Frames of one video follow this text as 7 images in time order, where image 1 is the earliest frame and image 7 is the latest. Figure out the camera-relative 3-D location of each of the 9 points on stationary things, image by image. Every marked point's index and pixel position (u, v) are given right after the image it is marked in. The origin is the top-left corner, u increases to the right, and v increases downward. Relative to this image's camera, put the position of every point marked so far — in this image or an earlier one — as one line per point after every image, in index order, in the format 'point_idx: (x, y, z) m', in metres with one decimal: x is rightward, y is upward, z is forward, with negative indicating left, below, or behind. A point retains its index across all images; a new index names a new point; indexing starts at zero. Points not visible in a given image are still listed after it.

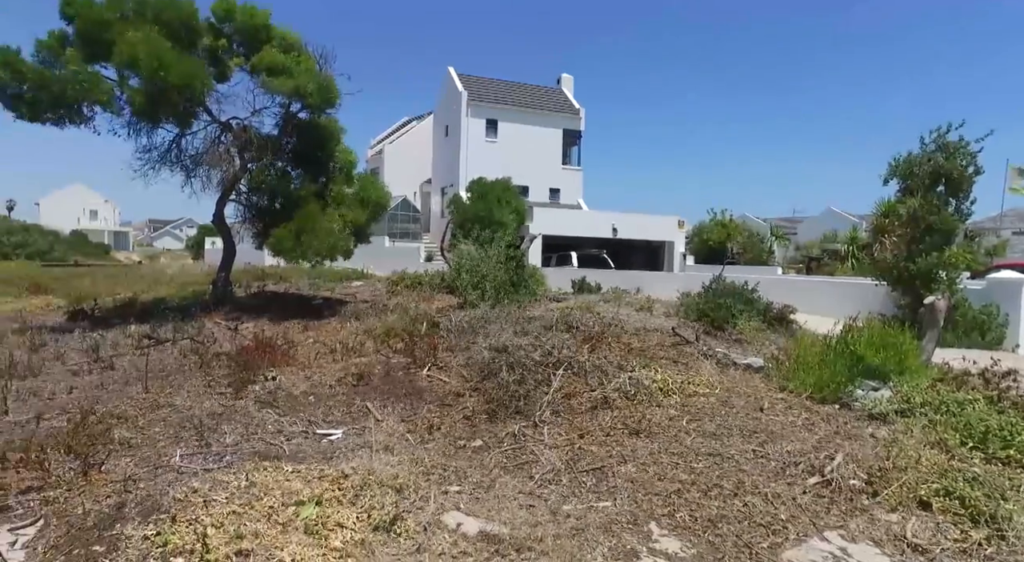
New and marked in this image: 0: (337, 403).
0: (-1.4, -1.0, +5.1) m
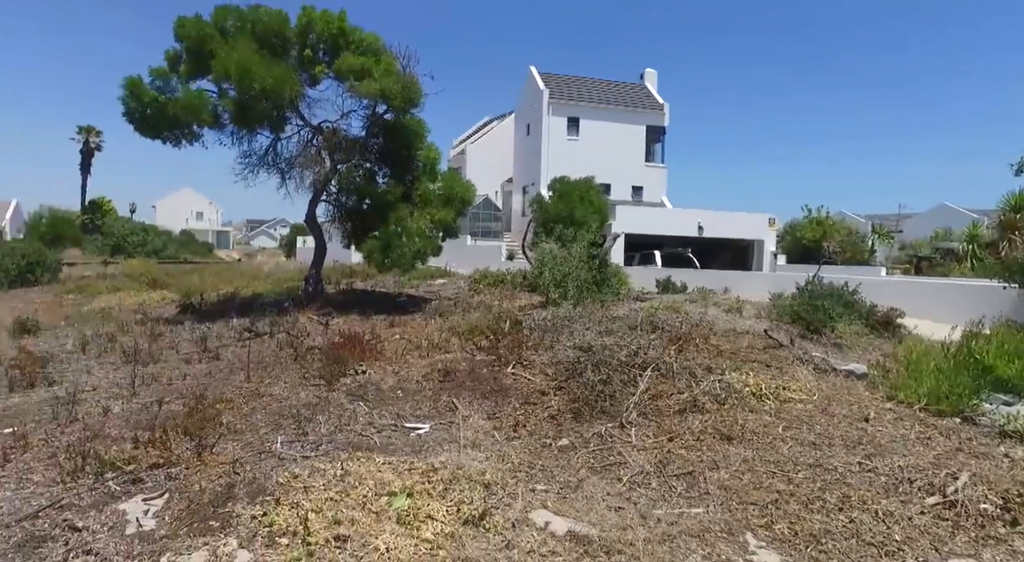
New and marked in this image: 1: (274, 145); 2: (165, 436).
0: (-0.7, -1.0, +5.2) m
1: (-4.3, +2.6, +11.3) m
2: (-2.5, -1.1, +4.4) m
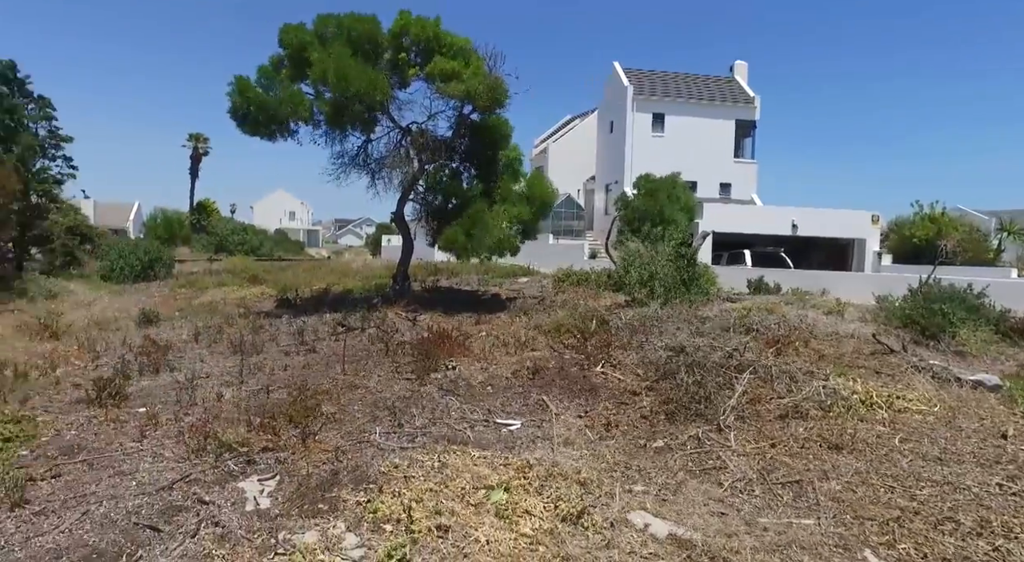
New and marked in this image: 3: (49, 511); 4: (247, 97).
0: (0.0, -1.0, +5.3) m
1: (-2.8, +2.6, +11.7) m
2: (-1.8, -1.1, +4.7) m
3: (-2.5, -1.2, +3.3) m
4: (-4.6, +3.1, +10.5) m
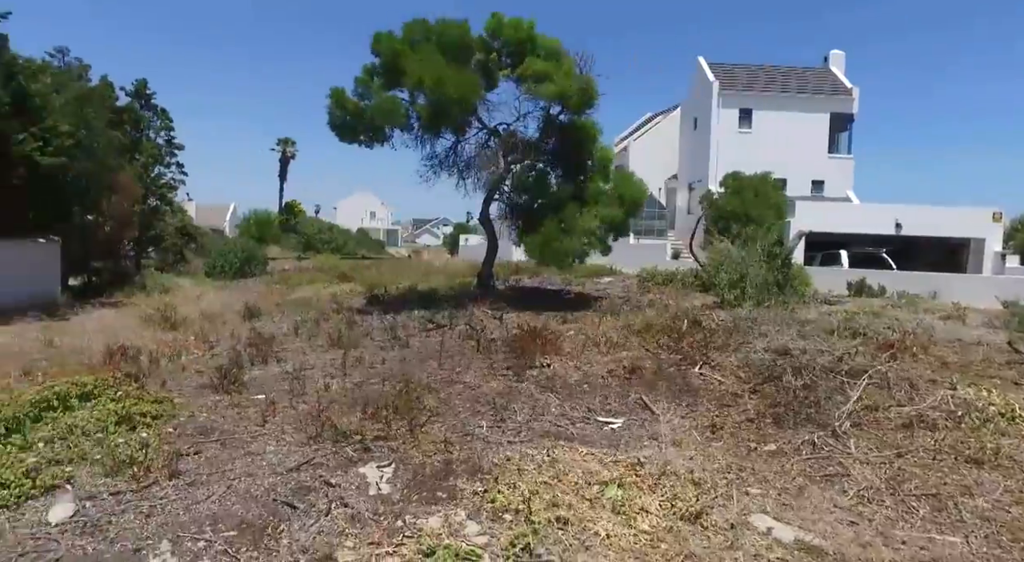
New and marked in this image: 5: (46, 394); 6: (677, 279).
0: (+0.9, -1.0, +5.3) m
1: (-1.1, +2.7, +12.0) m
2: (-1.0, -1.1, +4.9) m
3: (-1.9, -1.2, +3.6) m
4: (-3.0, +3.2, +11.0) m
5: (-3.6, -0.8, +4.7) m
6: (+3.5, 0.0, +12.7) m
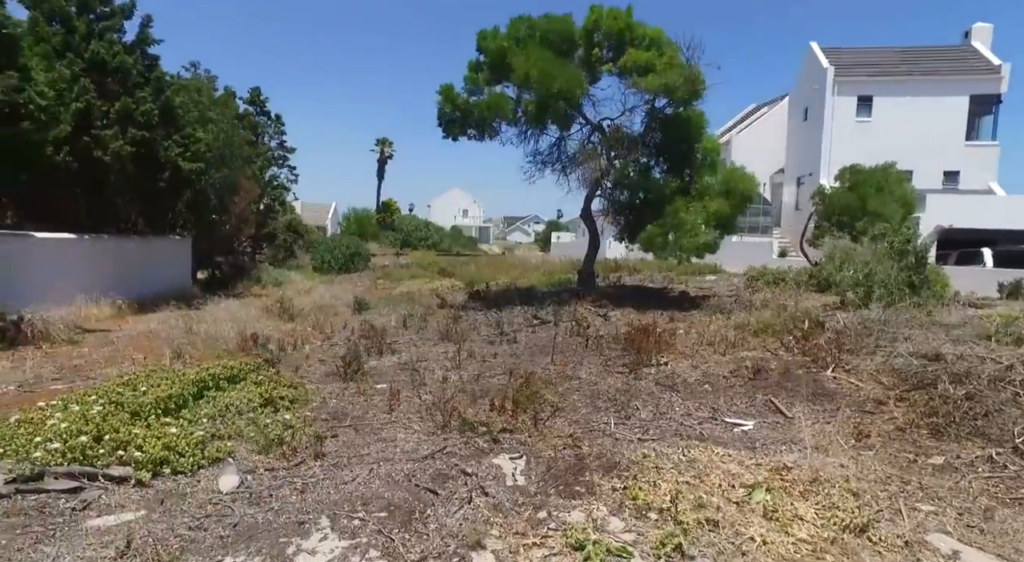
0: (+1.9, -1.0, +5.1) m
1: (+0.9, +2.7, +12.0) m
2: (0.0, -1.0, +5.0) m
3: (-1.1, -1.2, +3.8) m
4: (-1.1, +3.2, +11.3) m
5: (-2.6, -0.8, +5.2) m
6: (+5.5, +0.1, +12.0) m
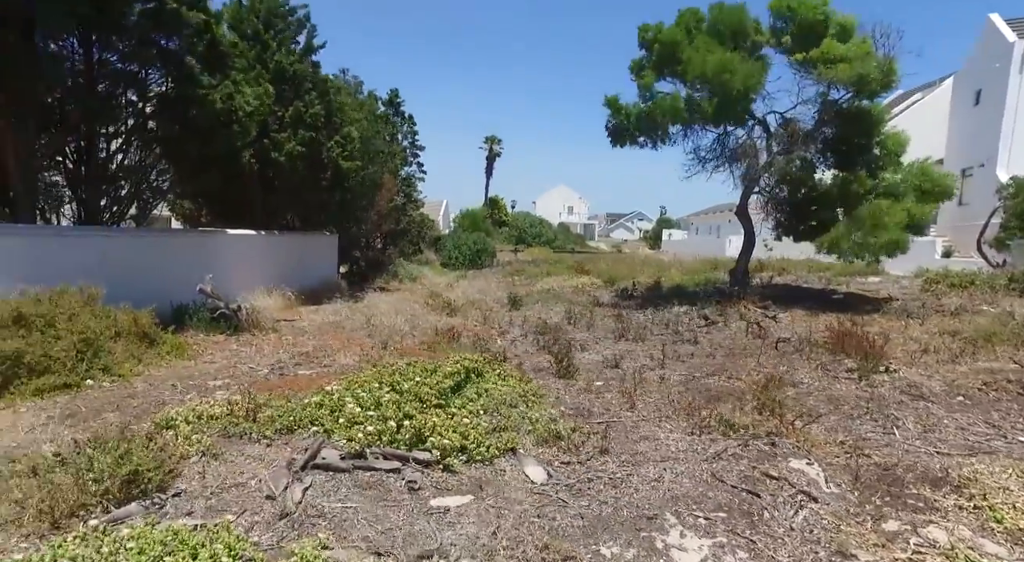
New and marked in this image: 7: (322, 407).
0: (+3.9, -1.0, +4.7) m
1: (+4.0, +2.8, +11.6) m
2: (+2.0, -1.0, +4.9) m
3: (+0.8, -1.2, +3.9) m
4: (+1.9, +3.3, +11.2) m
5: (-0.5, -0.8, +5.5) m
6: (+8.6, 0.0, +11.0) m
7: (-1.5, -1.0, +4.7) m
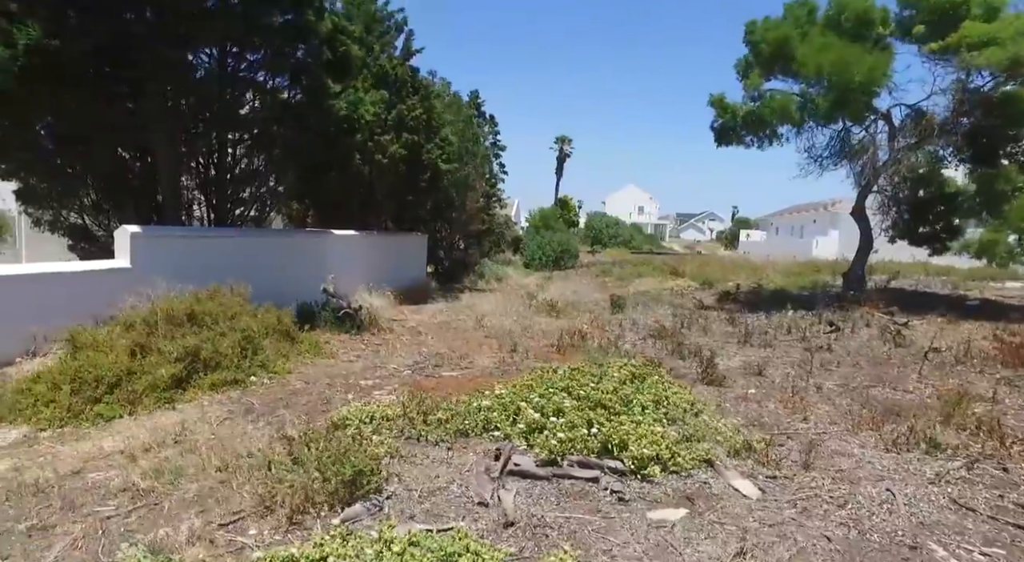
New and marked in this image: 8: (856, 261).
0: (+5.2, -1.1, +4.1) m
1: (+6.1, +2.7, +11.0) m
2: (+3.3, -1.1, +4.5) m
3: (+2.0, -1.2, +3.6) m
4: (+3.9, +3.2, +10.8) m
5: (+0.9, -0.8, +5.3) m
6: (+10.5, -0.1, +10.0) m
7: (-0.1, -1.0, +4.7) m
8: (+7.1, +0.4, +12.2) m
